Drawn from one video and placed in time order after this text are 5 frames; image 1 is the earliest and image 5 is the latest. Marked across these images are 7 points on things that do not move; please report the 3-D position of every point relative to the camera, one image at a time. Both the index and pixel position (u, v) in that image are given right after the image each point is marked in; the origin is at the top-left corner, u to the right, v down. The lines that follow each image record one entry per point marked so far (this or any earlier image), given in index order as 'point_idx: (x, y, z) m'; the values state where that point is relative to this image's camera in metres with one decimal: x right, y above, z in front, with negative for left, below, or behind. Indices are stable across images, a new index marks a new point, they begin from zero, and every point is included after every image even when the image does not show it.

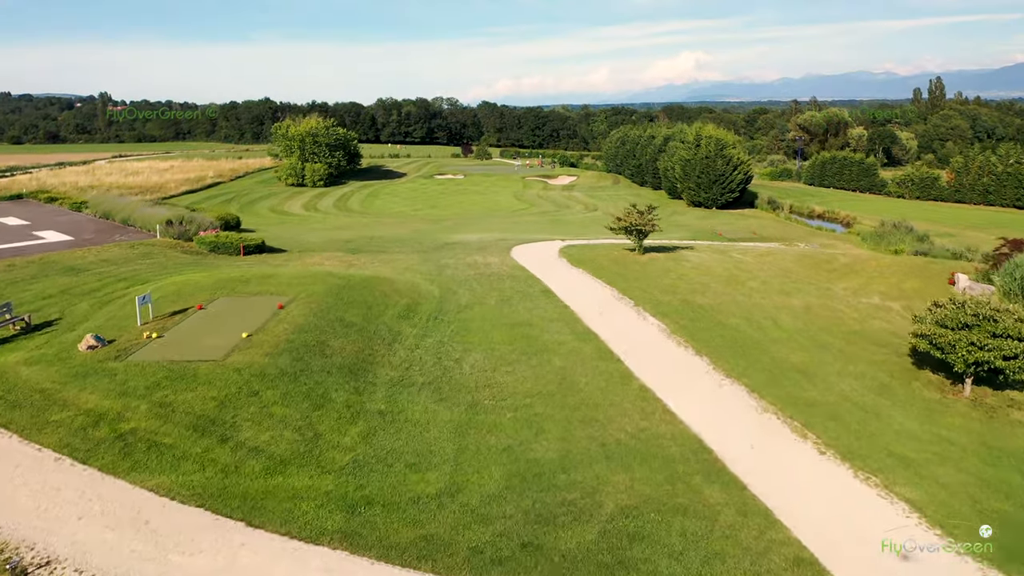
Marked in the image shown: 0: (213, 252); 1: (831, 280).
0: (-6.2, +0.7, +18.6) m
1: (+6.4, +0.2, +18.0) m
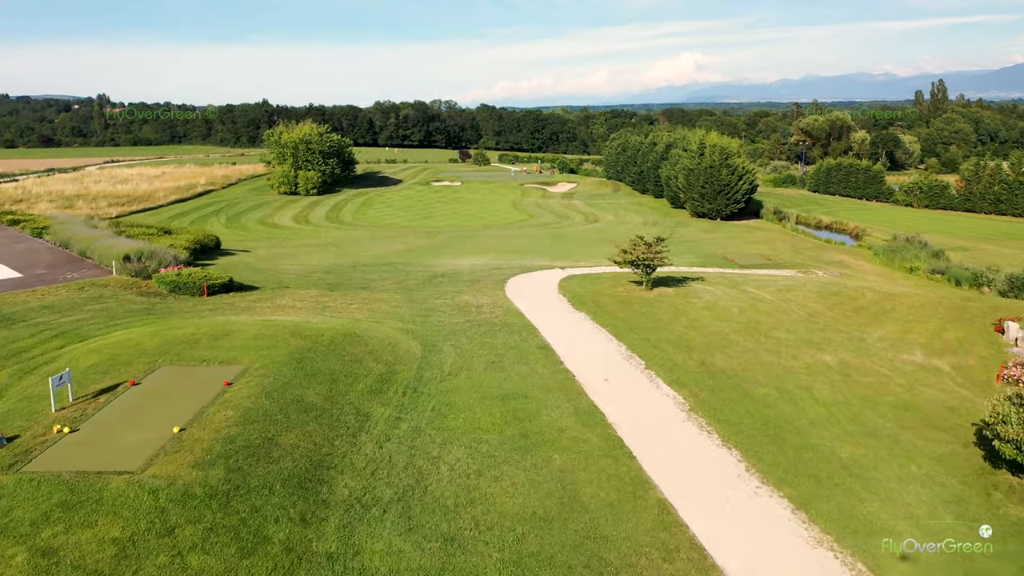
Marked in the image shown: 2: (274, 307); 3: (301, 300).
0: (-6.3, -0.1, +16.7) m
1: (+6.3, -0.7, +16.1) m
2: (-4.2, -0.4, +16.0) m
3: (-4.0, -0.2, +17.1) m
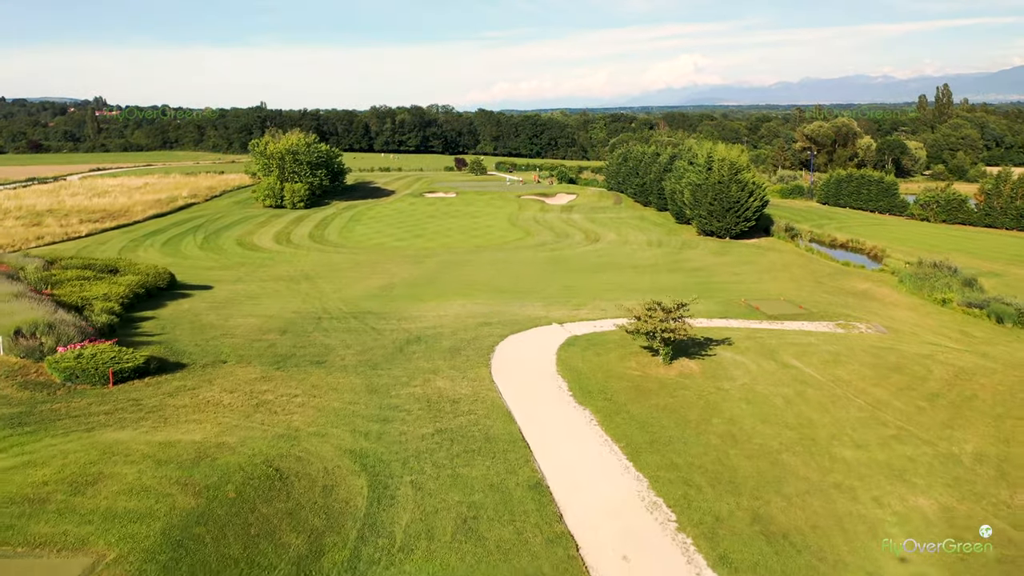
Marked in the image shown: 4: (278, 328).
0: (-6.5, -1.4, +13.2) m
1: (+6.1, -1.9, +12.6) m
2: (-4.4, -1.6, +12.5) m
3: (-4.2, -1.5, +13.6) m
4: (-5.1, -0.9, +19.5) m
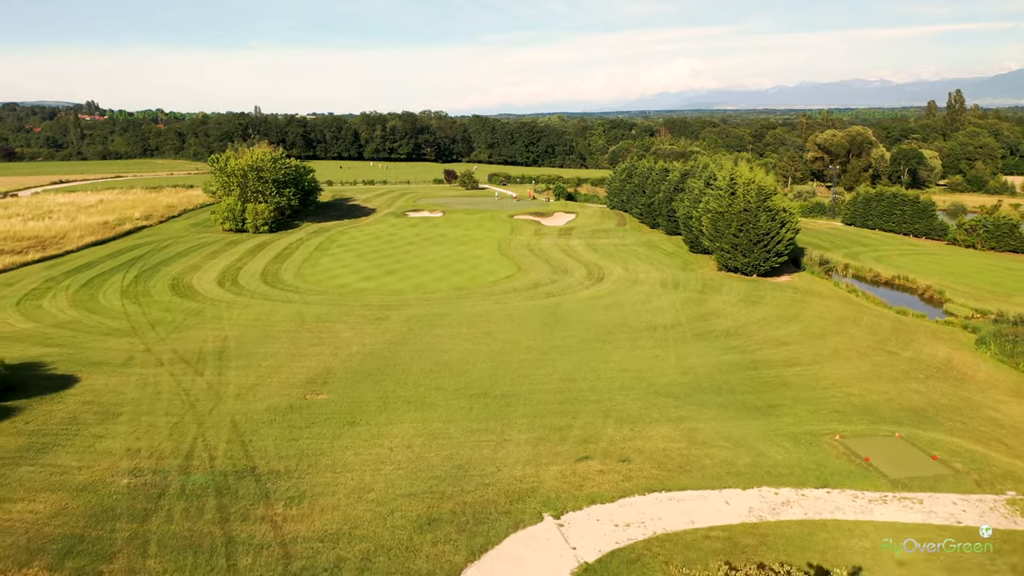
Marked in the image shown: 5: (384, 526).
0: (-7.0, -3.6, +4.9) m
1: (+5.6, -4.1, +4.4) m
2: (-4.9, -3.8, +4.2) m
3: (-4.7, -3.7, +5.3) m
4: (-5.6, -3.1, +11.2) m
5: (-1.6, -3.0, +11.8) m
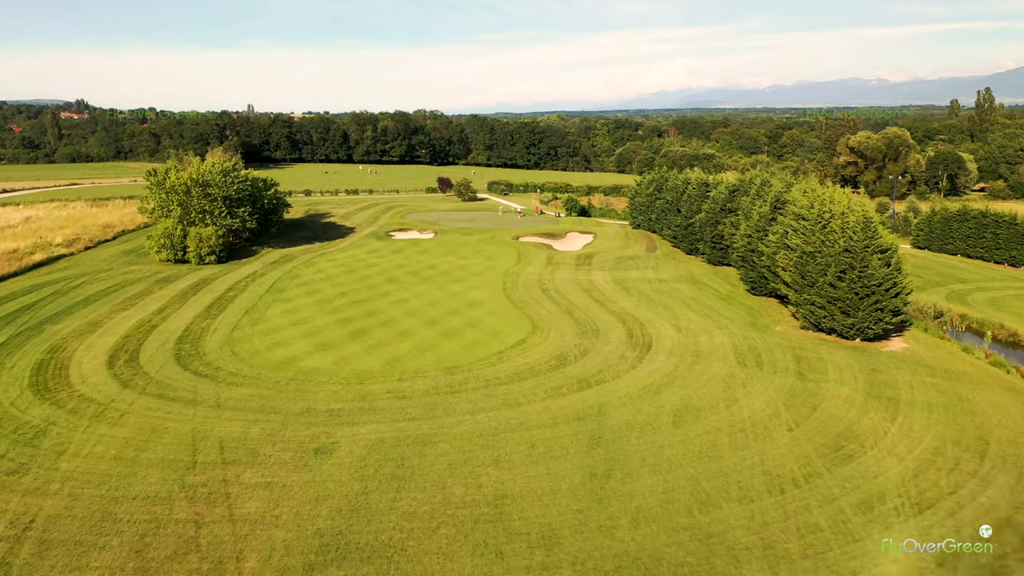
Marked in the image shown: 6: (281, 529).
0: (-6.4, -6.3, -7.8) m
1: (+6.2, -6.8, -8.3) m
2: (-4.3, -6.5, -8.5) m
3: (-4.1, -6.4, -7.4) m
4: (-5.0, -5.8, -1.5) m
5: (-1.1, -5.7, -0.9) m
6: (-4.1, -4.3, +15.8) m
